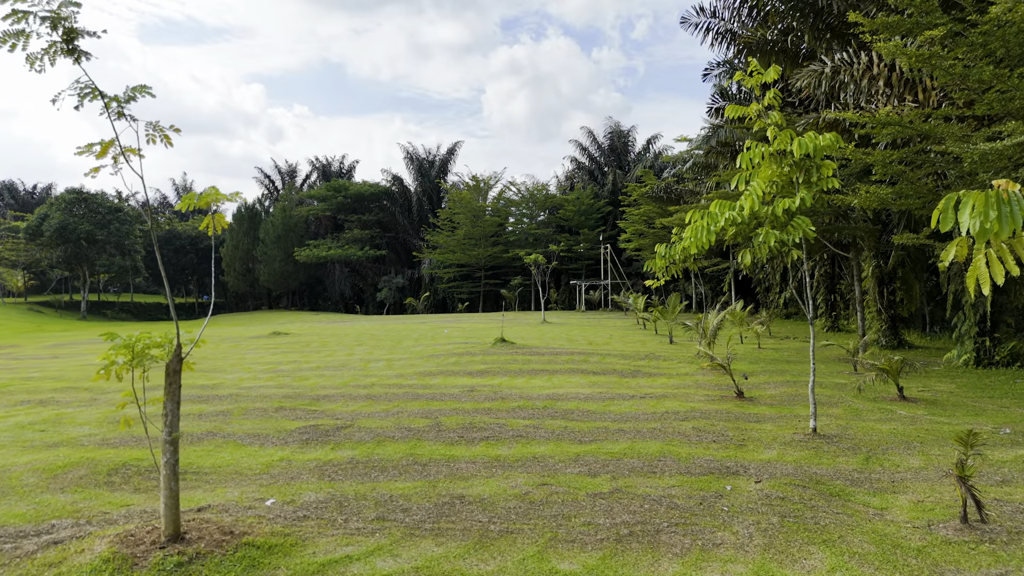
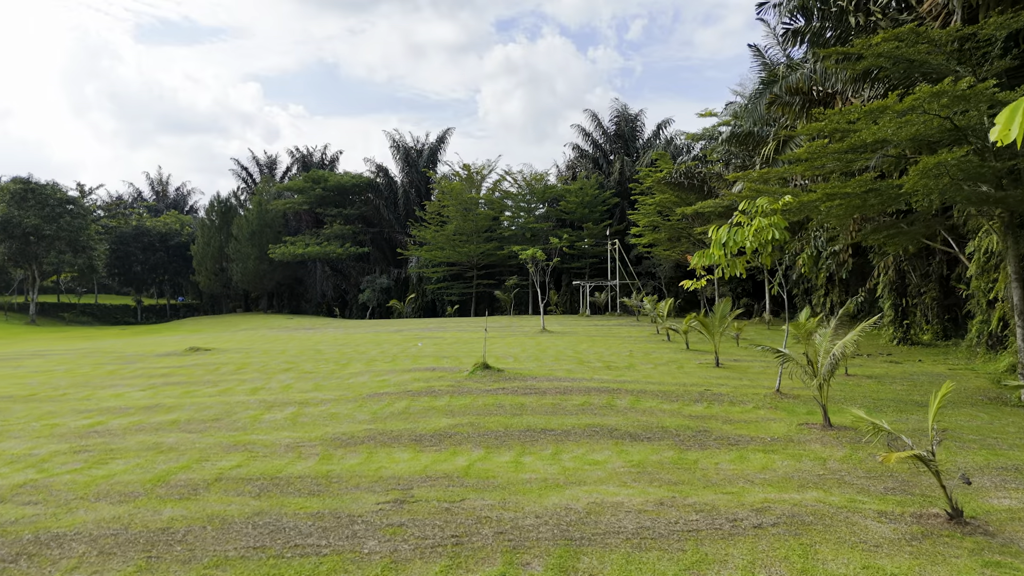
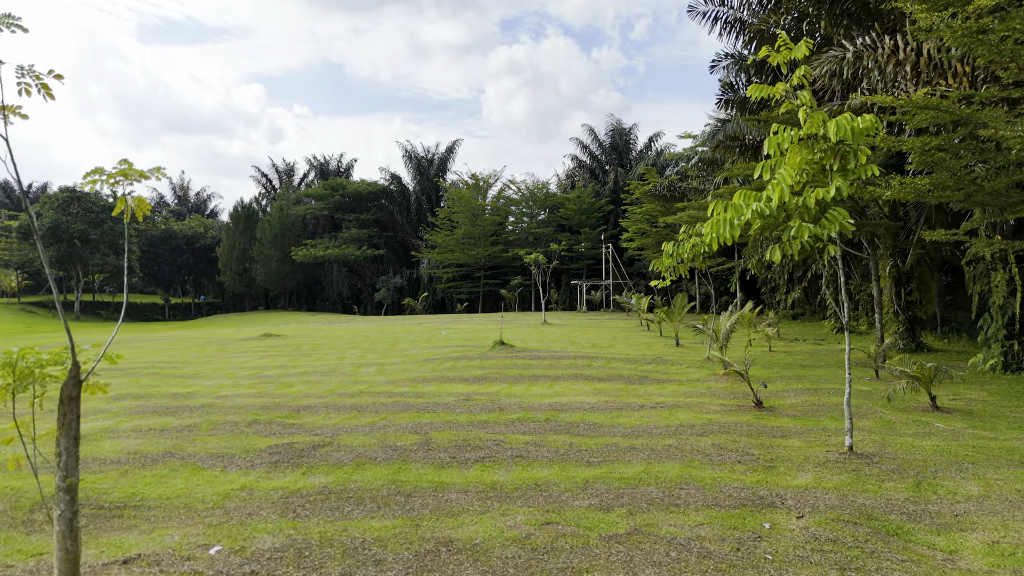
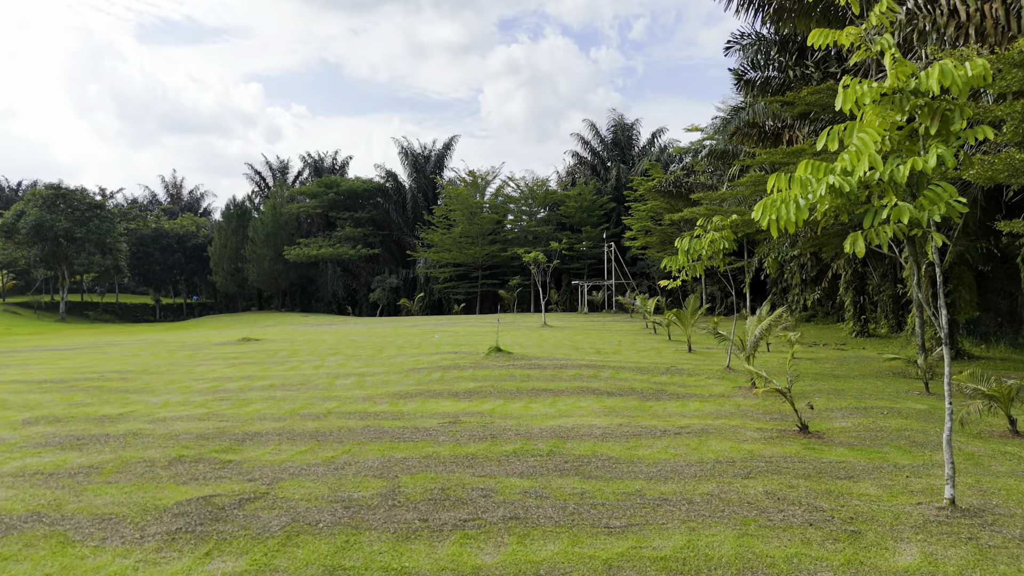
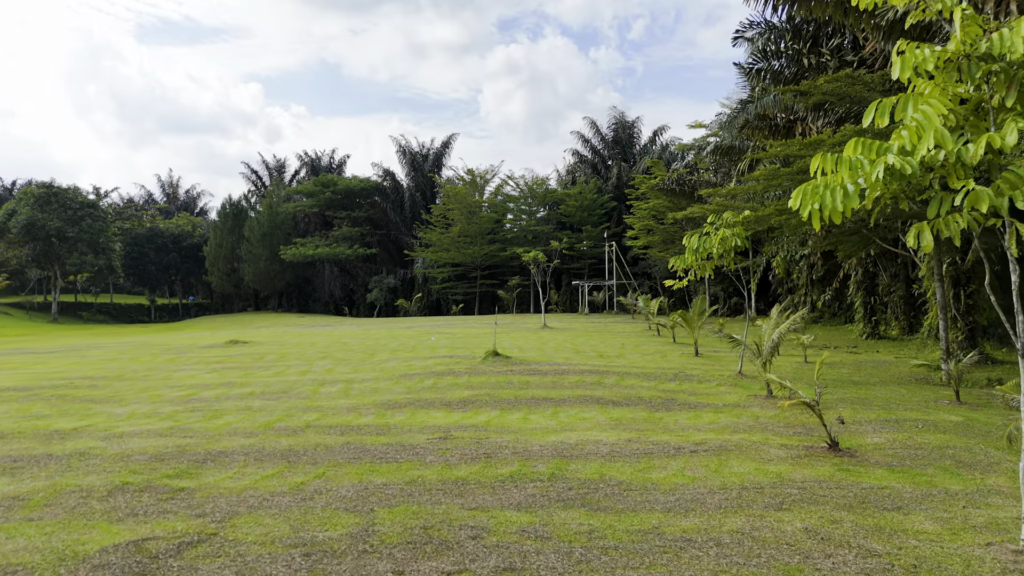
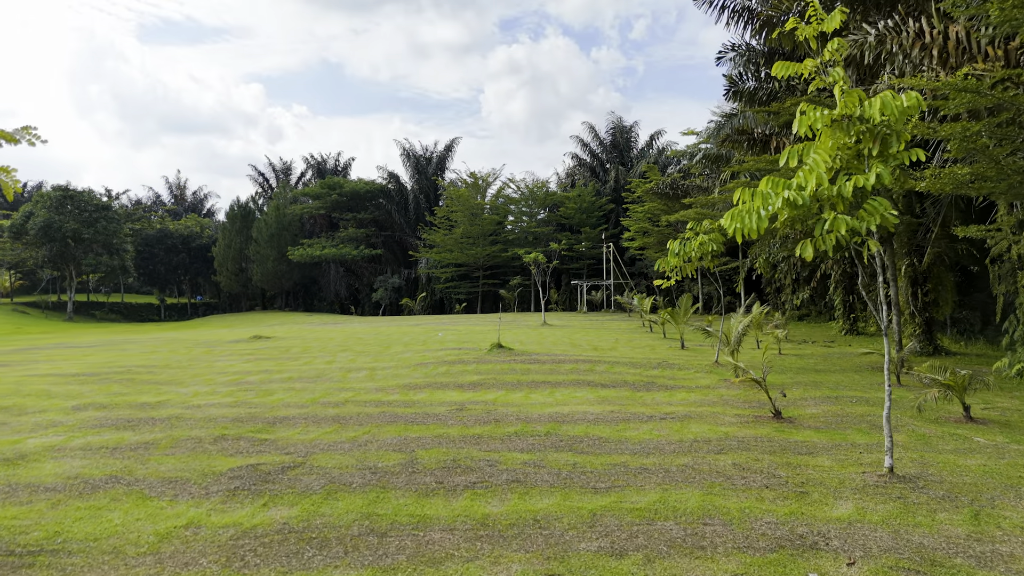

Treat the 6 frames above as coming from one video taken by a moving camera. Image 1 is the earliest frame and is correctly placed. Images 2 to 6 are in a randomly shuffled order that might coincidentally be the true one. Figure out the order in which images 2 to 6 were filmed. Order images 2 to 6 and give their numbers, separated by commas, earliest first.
3, 6, 4, 5, 2
